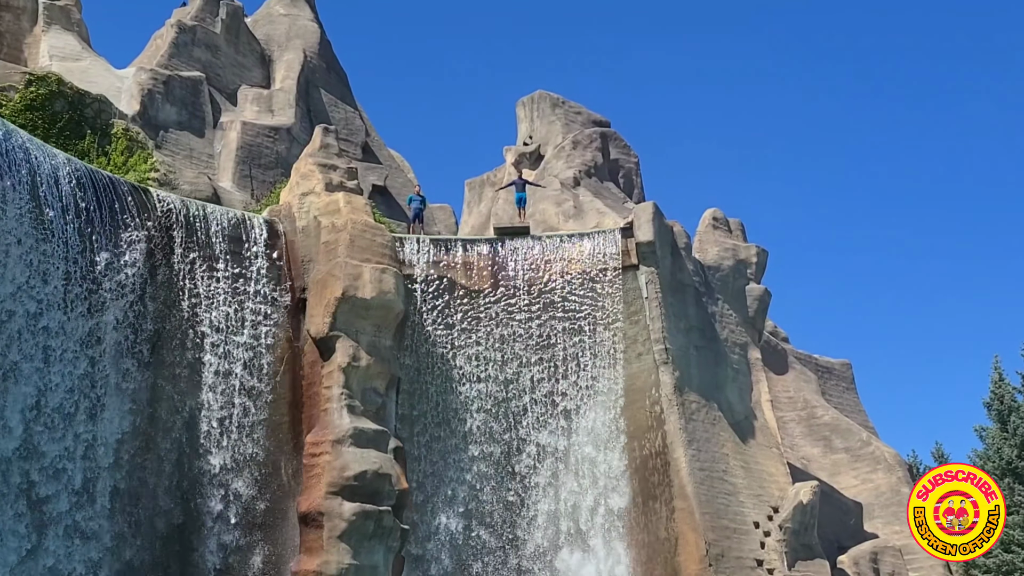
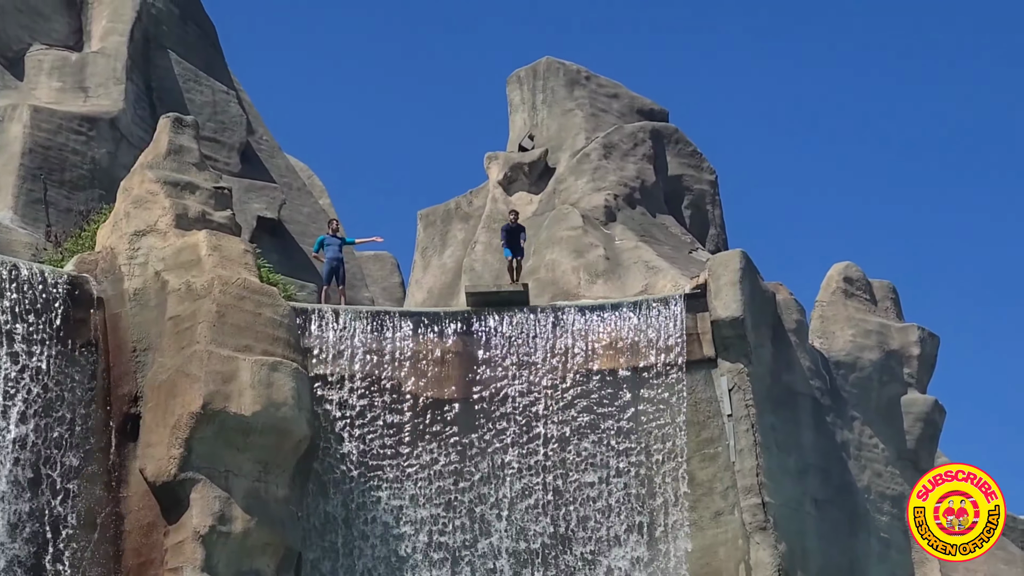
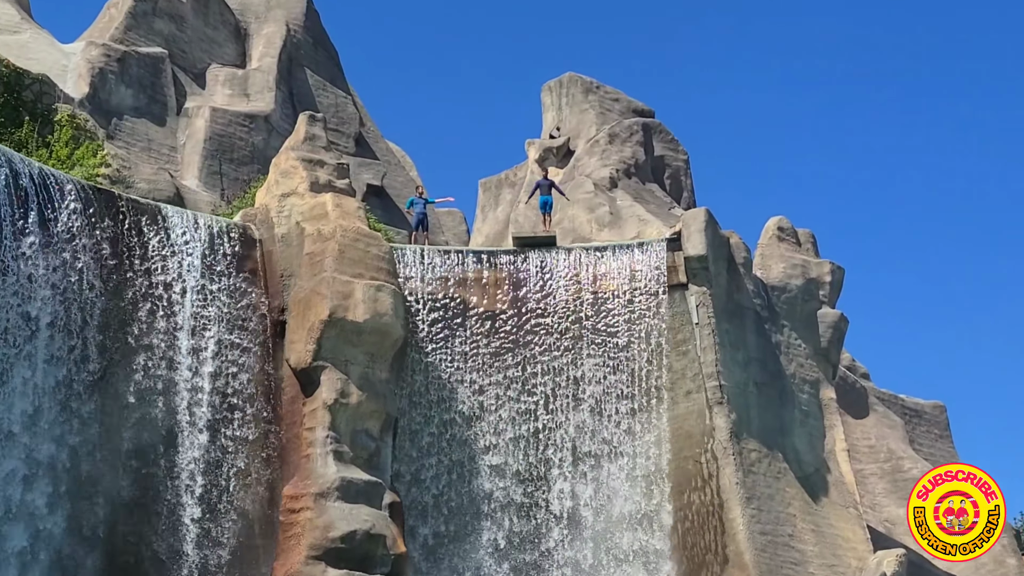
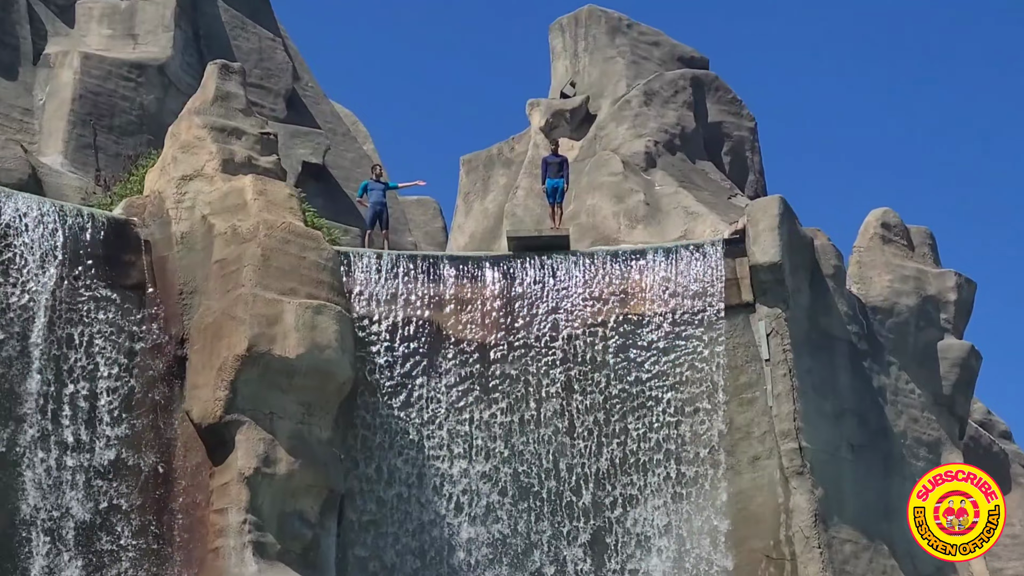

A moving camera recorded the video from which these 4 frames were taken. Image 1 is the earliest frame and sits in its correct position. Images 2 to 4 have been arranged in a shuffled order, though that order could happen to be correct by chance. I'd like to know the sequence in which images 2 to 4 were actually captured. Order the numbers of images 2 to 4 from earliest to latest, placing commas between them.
3, 4, 2
